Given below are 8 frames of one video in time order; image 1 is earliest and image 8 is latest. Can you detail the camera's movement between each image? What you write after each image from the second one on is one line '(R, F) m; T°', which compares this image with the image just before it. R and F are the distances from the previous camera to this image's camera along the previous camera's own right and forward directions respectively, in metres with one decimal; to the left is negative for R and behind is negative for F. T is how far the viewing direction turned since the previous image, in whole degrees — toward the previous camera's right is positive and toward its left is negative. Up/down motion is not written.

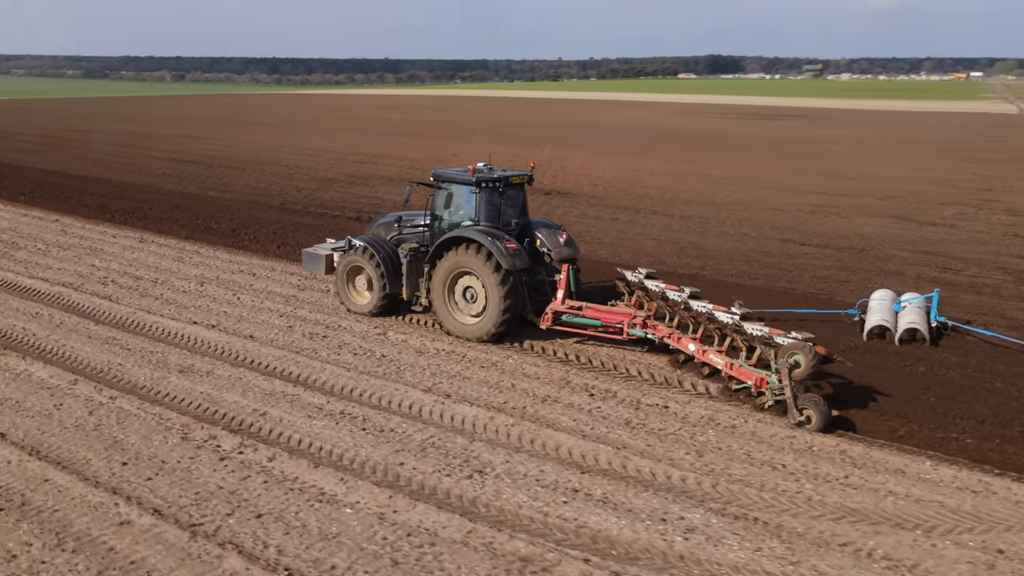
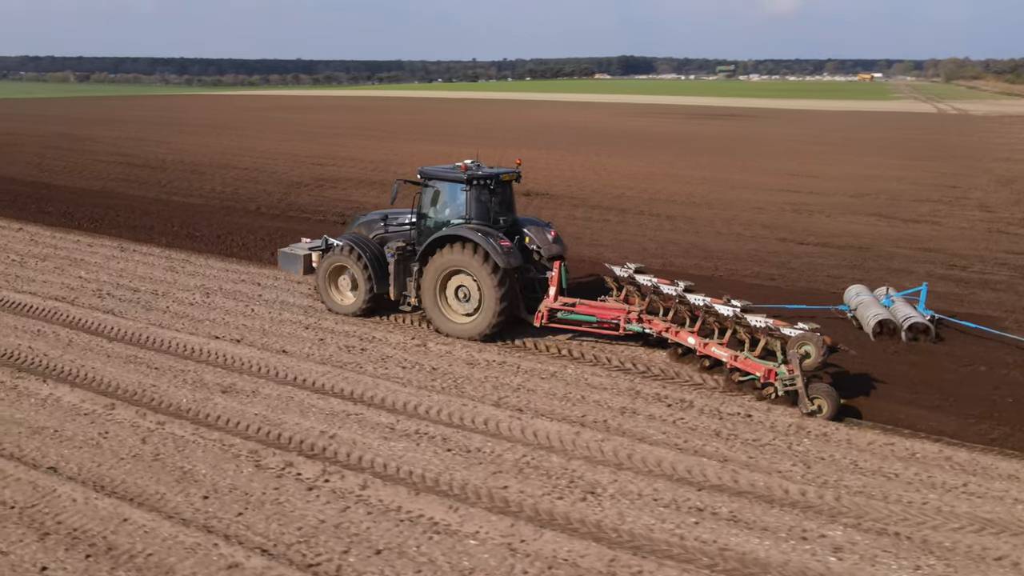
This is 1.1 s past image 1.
(-1.1, +0.4) m; +5°
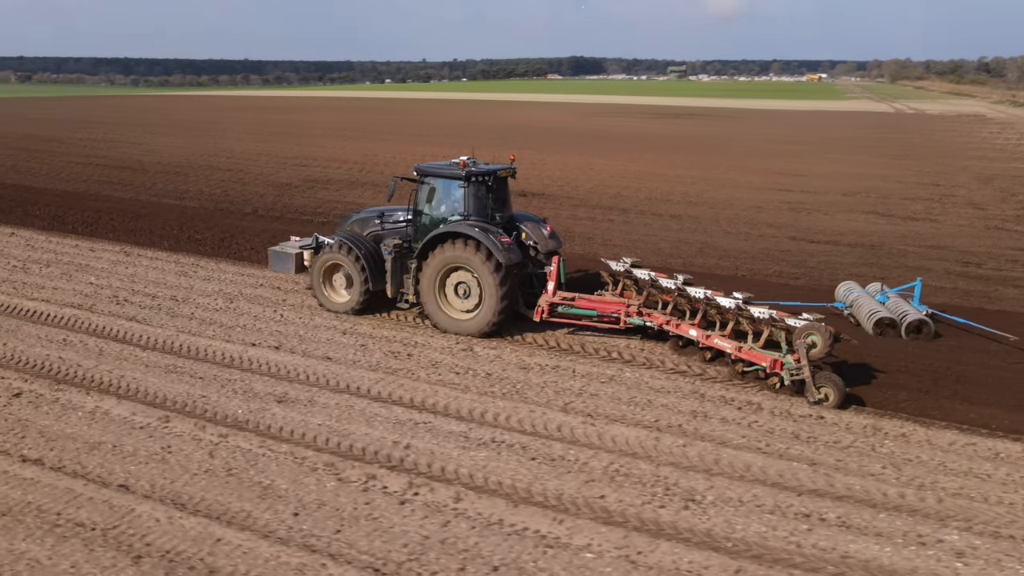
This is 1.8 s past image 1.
(-0.8, +0.2) m; +3°
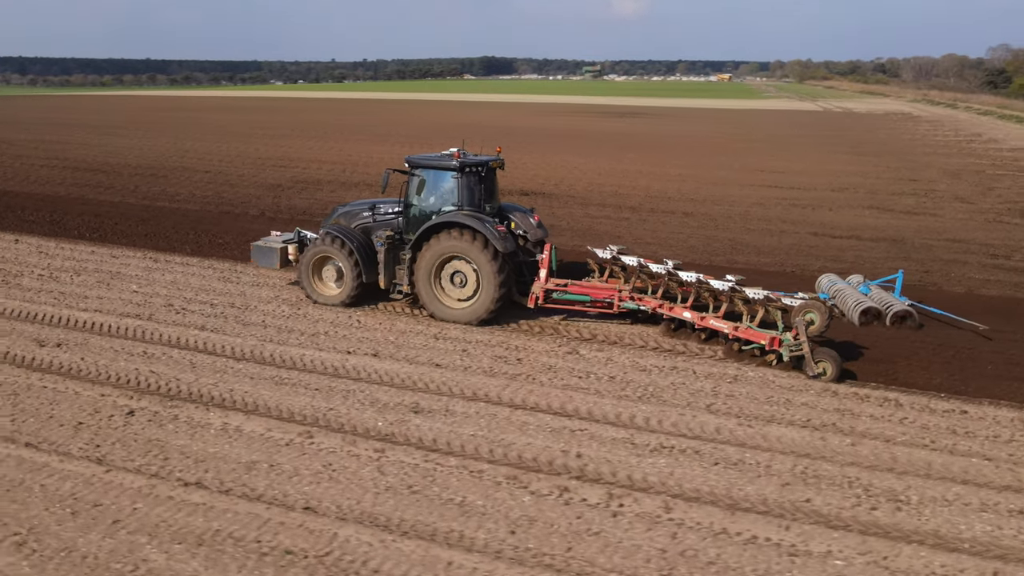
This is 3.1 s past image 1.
(-1.5, +0.3) m; +5°
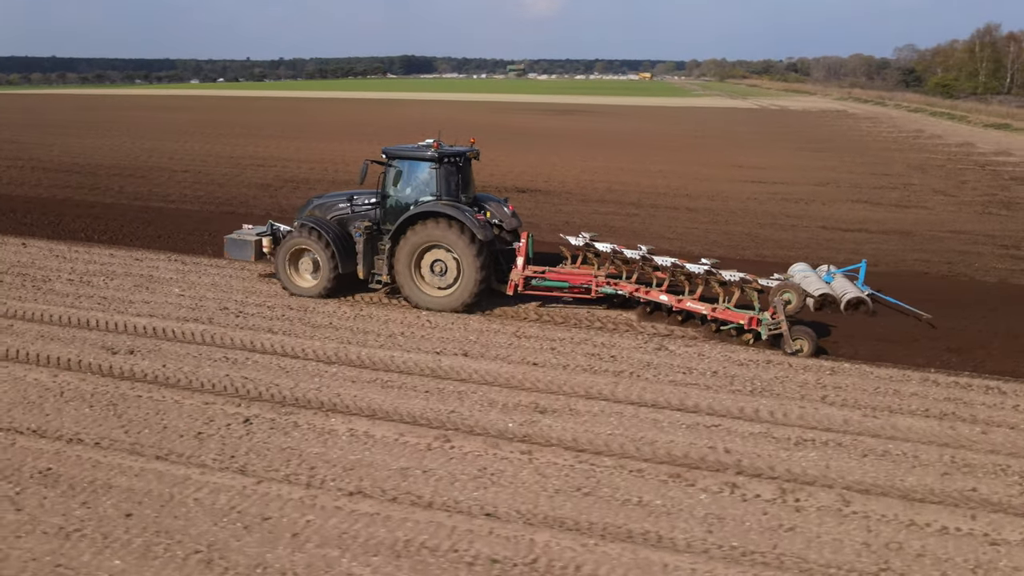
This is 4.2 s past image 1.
(-1.3, +0.2) m; +4°
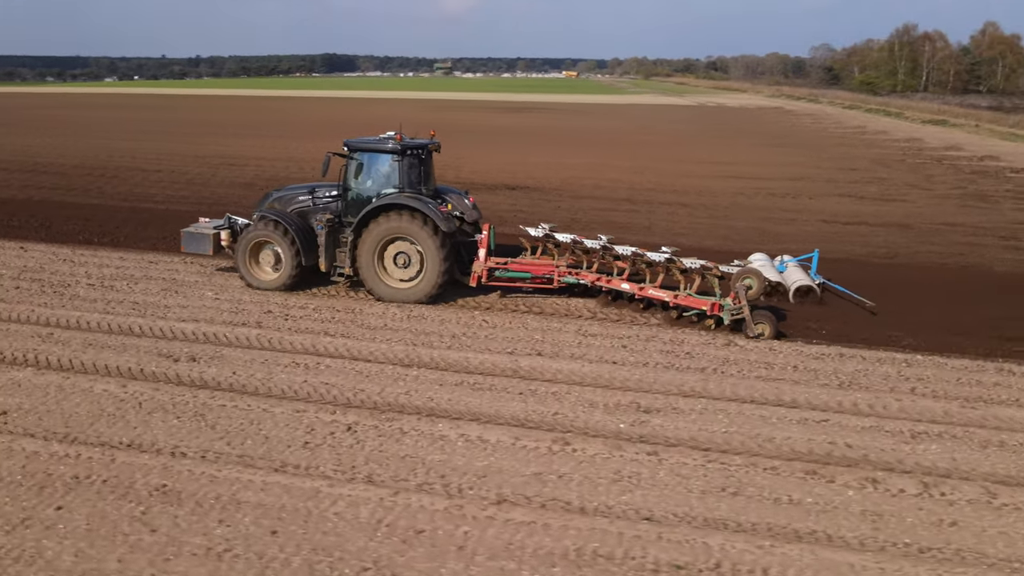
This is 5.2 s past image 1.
(-1.1, +0.2) m; +4°
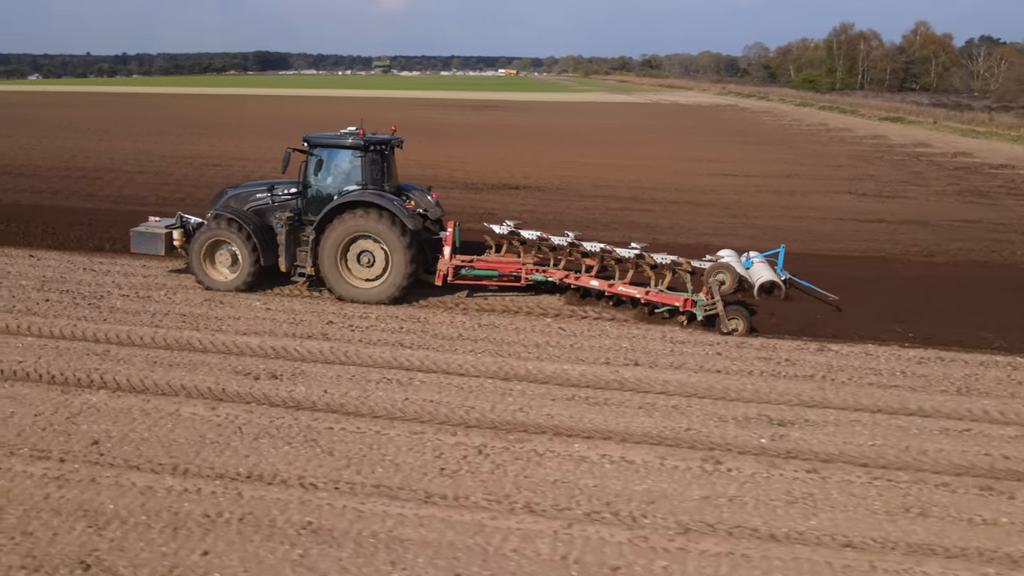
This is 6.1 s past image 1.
(-1.1, +0.4) m; +4°
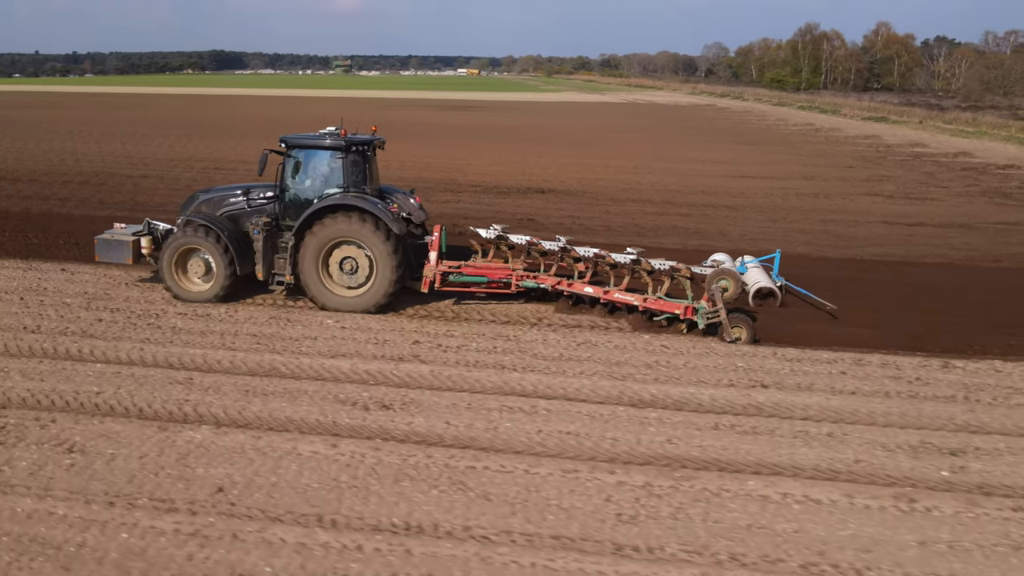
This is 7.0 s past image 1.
(-1.0, +0.5) m; +2°
